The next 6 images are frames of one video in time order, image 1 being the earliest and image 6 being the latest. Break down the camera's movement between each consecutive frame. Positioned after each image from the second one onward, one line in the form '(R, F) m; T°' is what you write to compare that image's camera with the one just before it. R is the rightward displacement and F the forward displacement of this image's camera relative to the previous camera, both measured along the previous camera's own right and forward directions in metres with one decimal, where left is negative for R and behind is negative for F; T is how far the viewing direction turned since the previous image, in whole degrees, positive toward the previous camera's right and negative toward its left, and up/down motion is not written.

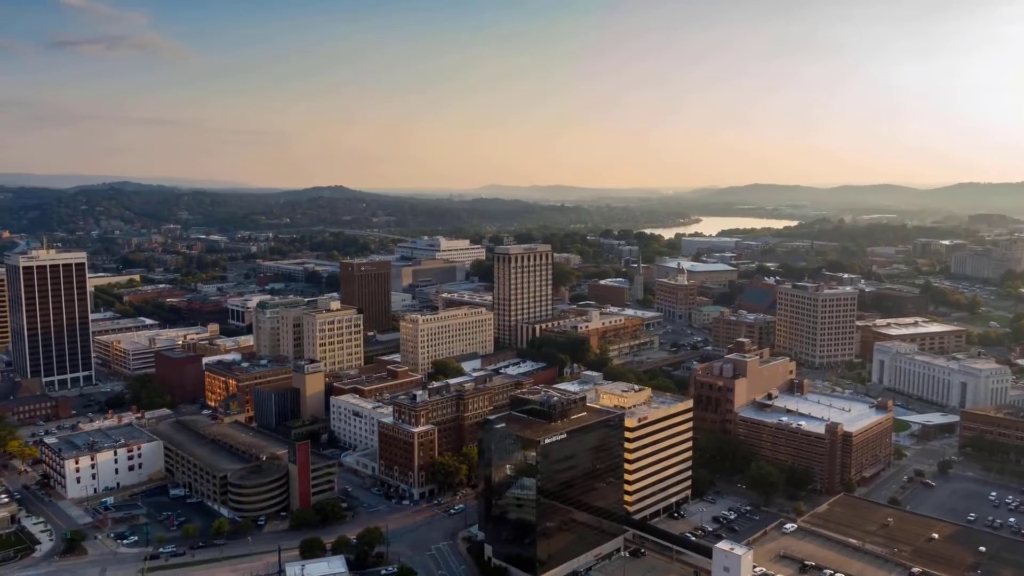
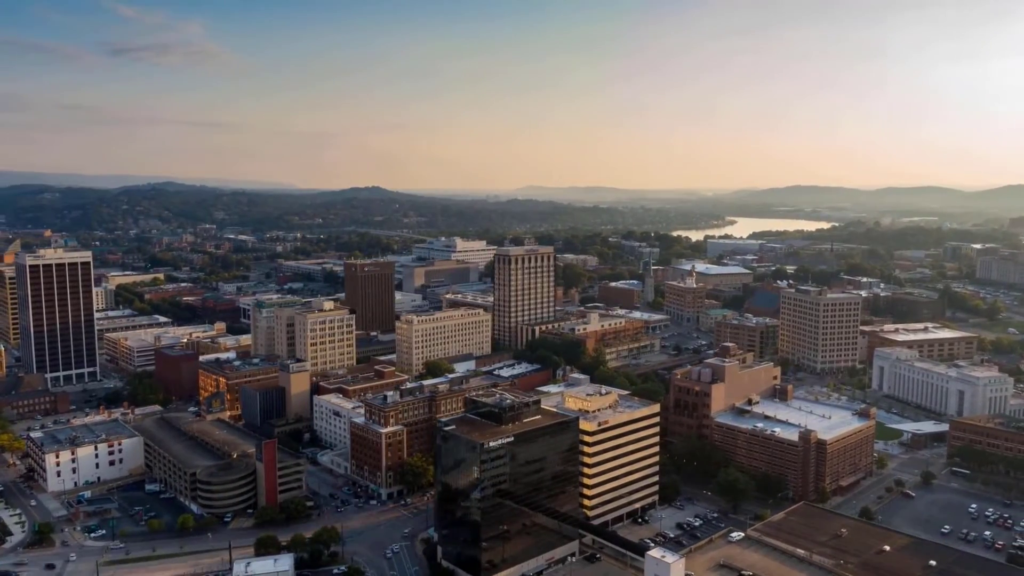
(+3.7, +0.2) m; -3°
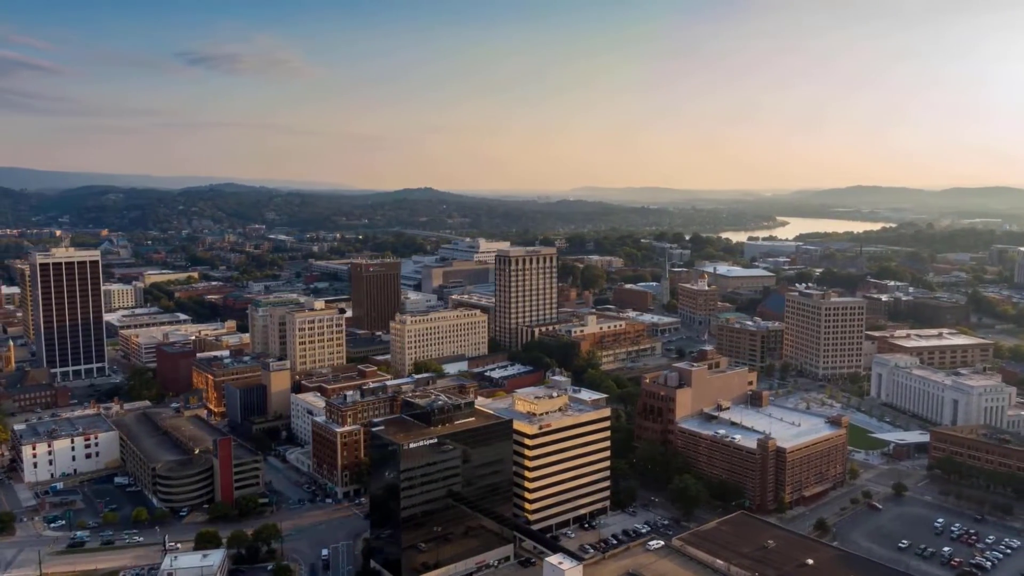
(+5.3, +0.3) m; -4°
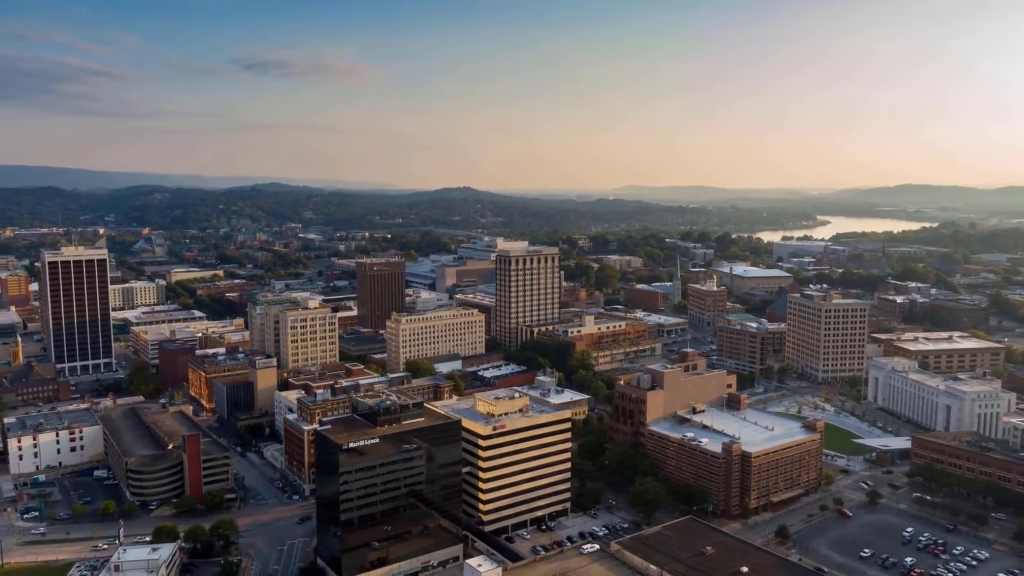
(+4.1, +0.2) m; -3°
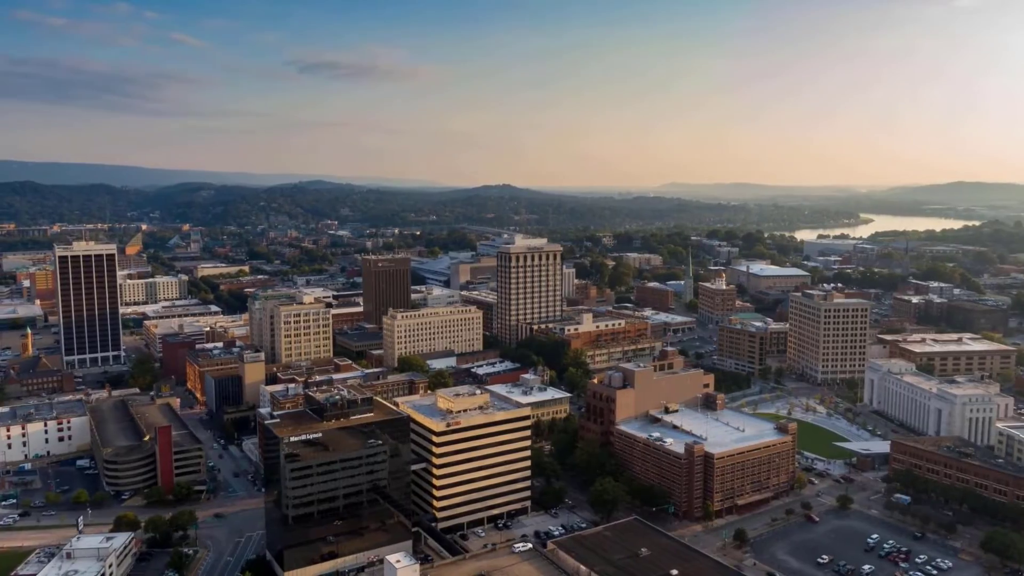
(+4.1, +0.2) m; -3°
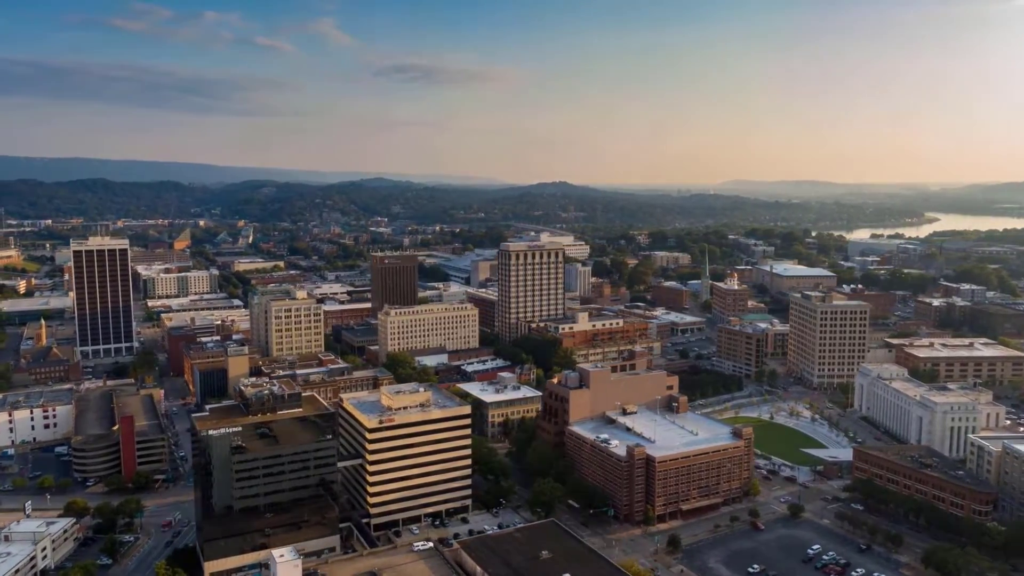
(+5.9, +0.5) m; -4°
